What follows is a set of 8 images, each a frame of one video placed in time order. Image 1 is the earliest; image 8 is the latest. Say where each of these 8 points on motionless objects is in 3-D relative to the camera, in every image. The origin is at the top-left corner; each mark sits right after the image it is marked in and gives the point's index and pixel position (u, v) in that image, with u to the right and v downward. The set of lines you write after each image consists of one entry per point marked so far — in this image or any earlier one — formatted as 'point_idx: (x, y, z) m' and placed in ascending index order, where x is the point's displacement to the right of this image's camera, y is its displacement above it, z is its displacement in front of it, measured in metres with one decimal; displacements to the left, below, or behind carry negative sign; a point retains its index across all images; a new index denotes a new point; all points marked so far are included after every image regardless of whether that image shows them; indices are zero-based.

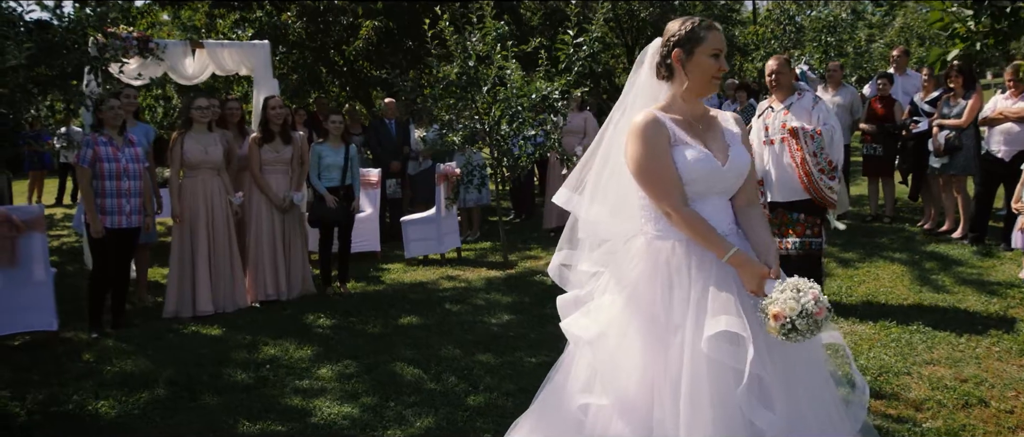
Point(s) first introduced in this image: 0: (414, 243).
0: (-1.0, -0.2, +8.8) m
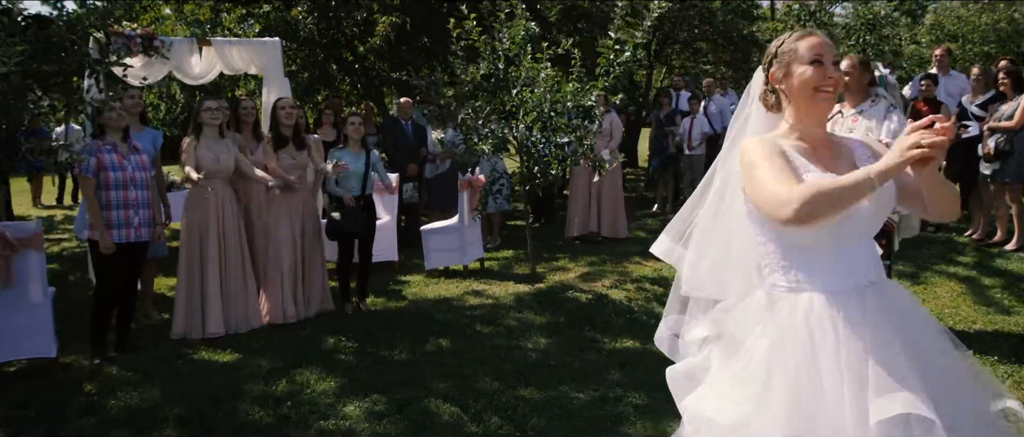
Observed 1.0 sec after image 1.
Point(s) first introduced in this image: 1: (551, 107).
0: (-0.8, -0.3, +8.3) m
1: (+0.3, +0.9, +7.2) m
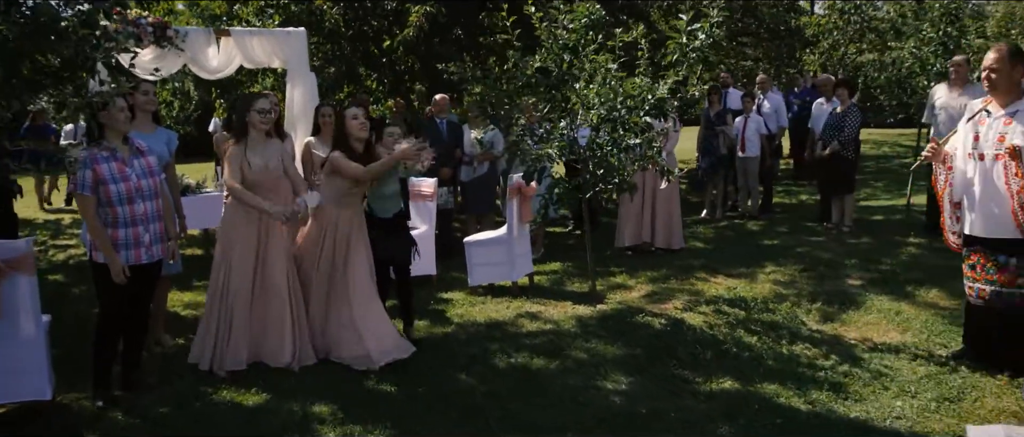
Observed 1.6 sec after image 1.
0: (-0.3, -0.4, +7.4) m
1: (+0.8, +0.8, +6.3) m
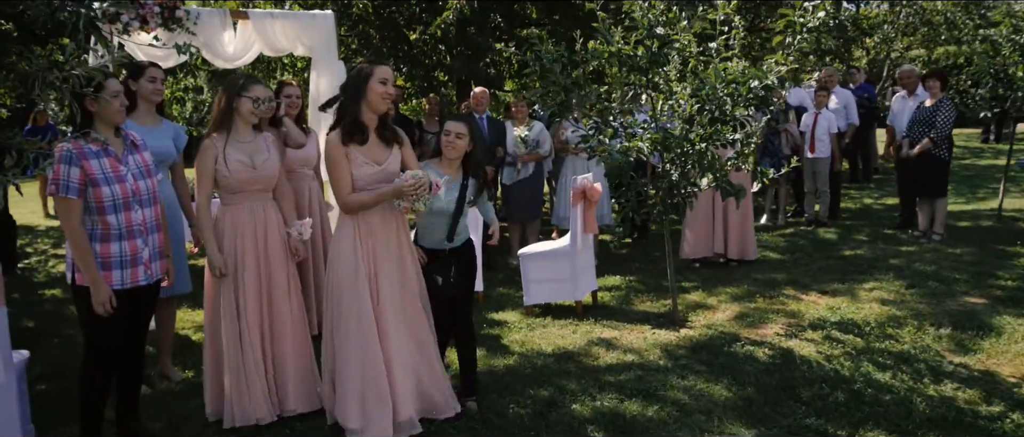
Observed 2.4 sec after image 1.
0: (+0.2, -0.5, +6.3) m
1: (+1.3, +0.8, +5.2) m
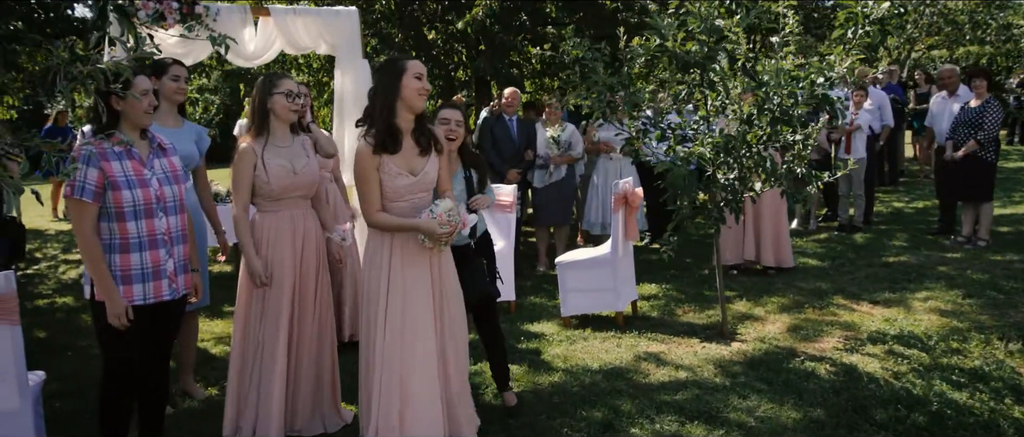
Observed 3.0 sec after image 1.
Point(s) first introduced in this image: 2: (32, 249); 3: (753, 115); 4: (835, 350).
0: (+0.5, -0.5, +6.0) m
1: (+1.5, +0.7, +4.9) m
2: (-6.0, -0.4, +10.7) m
3: (+1.4, +0.6, +5.0) m
4: (+2.0, -0.8, +5.3) m
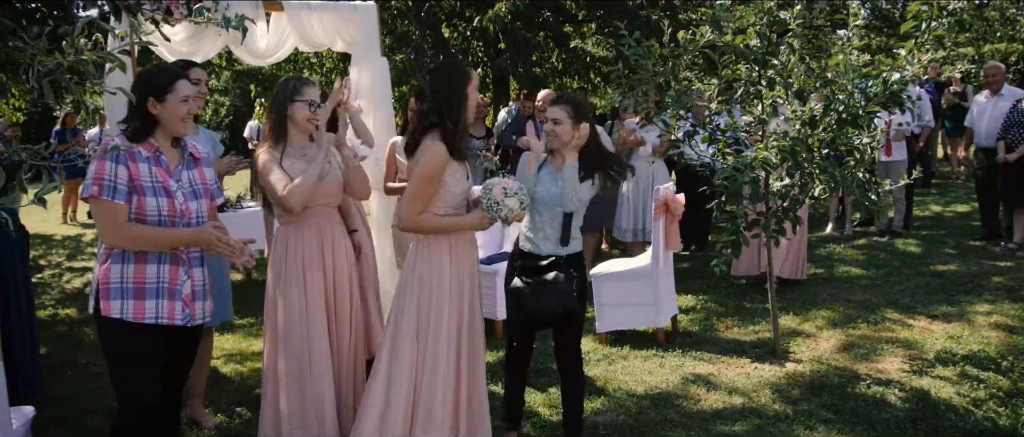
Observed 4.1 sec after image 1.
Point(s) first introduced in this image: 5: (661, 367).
0: (+0.7, -0.6, +5.6) m
1: (+1.7, +0.7, +4.4) m
2: (-5.8, -0.5, +10.4) m
3: (+1.6, +0.5, +4.6) m
4: (+2.2, -0.9, +4.8) m
5: (+0.9, -0.9, +5.1) m
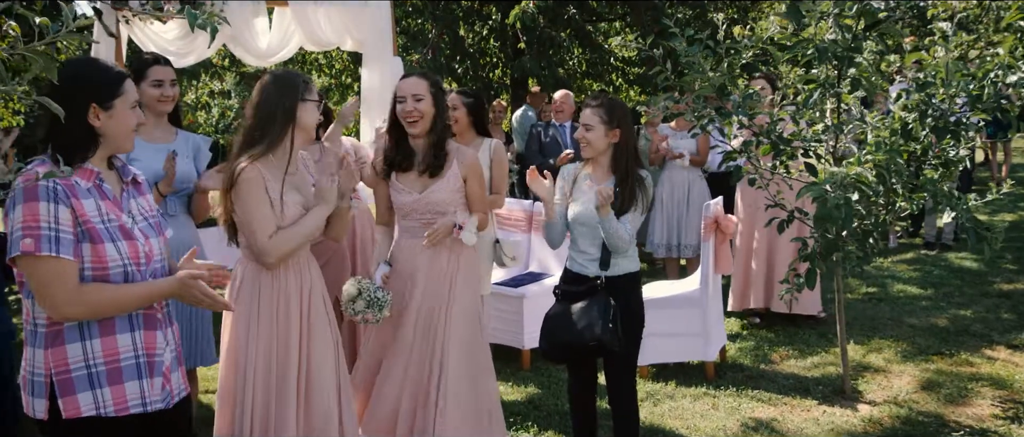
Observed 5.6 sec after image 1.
0: (+0.8, -0.7, +4.9) m
1: (+1.9, +0.6, +3.8) m
2: (-5.5, -0.6, +9.8) m
3: (+1.7, +0.4, +3.9) m
4: (+2.4, -1.0, +4.2) m
5: (+1.1, -1.0, +4.4) m
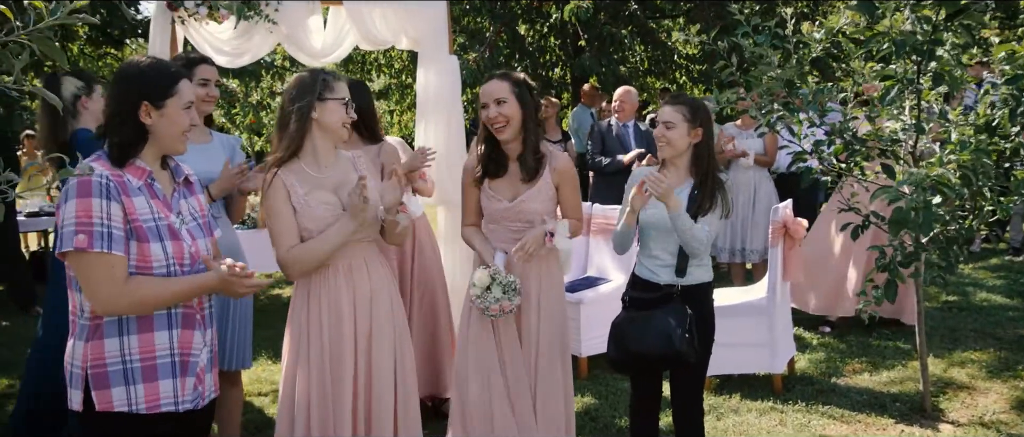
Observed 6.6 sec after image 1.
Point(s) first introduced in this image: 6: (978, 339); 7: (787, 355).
0: (+1.1, -0.7, +4.7) m
1: (+2.1, +0.6, +3.5) m
2: (-4.9, -0.6, +10.0) m
3: (+2.0, +0.4, +3.6) m
4: (+2.6, -1.0, +3.8) m
5: (+1.3, -1.0, +4.2) m
6: (+3.0, -0.8, +5.5) m
7: (+1.5, -0.7, +4.7) m
